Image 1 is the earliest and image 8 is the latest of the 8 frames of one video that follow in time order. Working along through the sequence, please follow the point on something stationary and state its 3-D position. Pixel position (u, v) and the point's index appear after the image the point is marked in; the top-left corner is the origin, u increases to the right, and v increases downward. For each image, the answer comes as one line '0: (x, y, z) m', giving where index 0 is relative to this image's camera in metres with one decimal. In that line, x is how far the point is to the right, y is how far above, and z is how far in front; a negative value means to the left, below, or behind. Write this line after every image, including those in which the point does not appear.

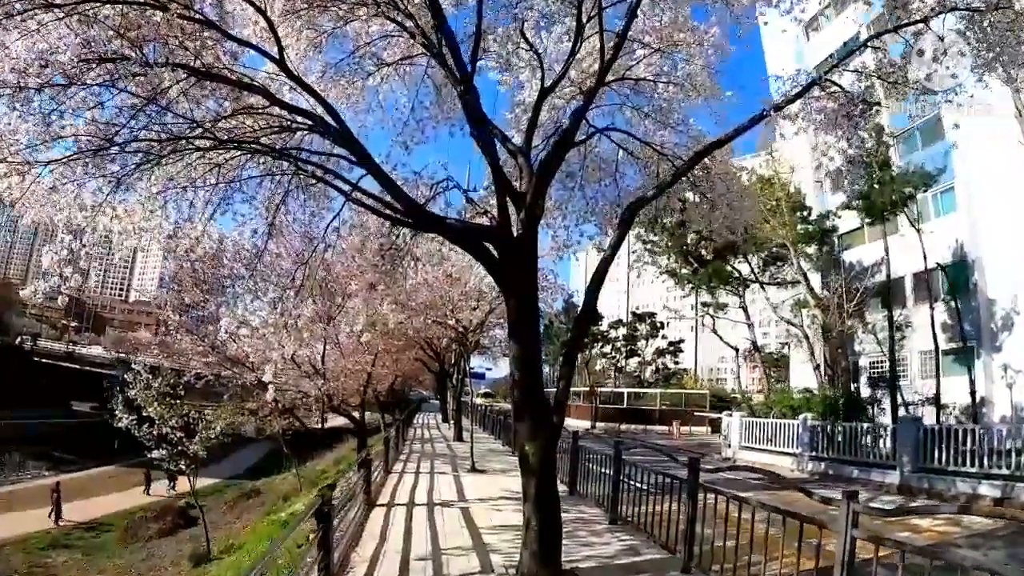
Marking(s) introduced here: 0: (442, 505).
0: (-0.8, -2.5, +9.1) m
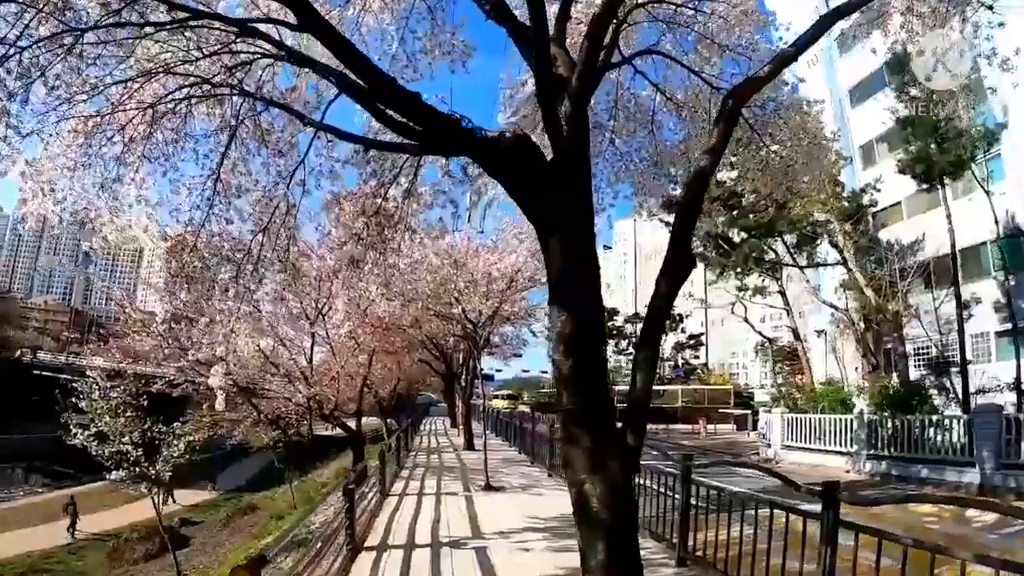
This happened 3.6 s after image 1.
0: (-0.5, -2.2, +6.9) m
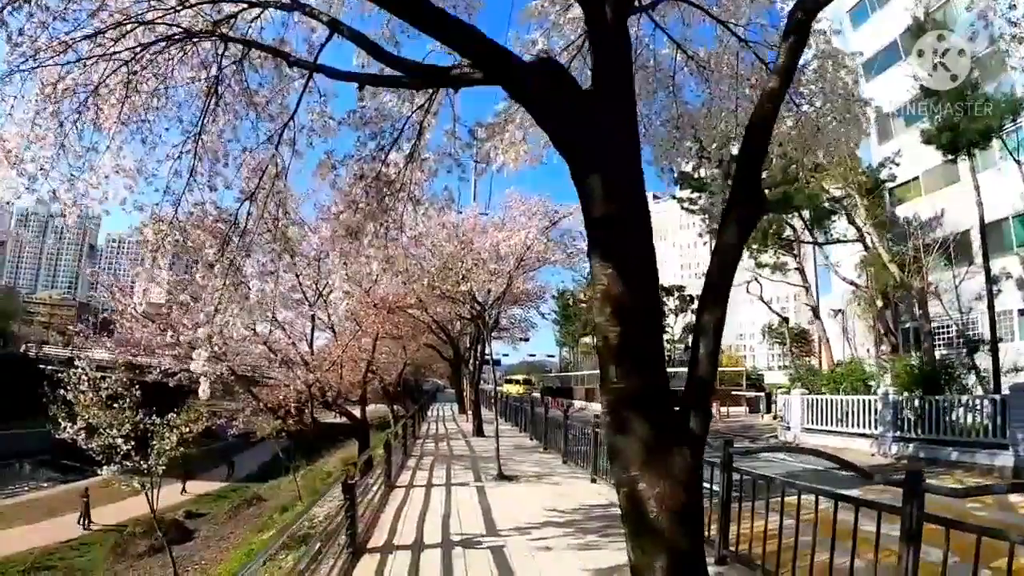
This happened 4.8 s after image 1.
0: (-0.4, -2.0, +6.3) m
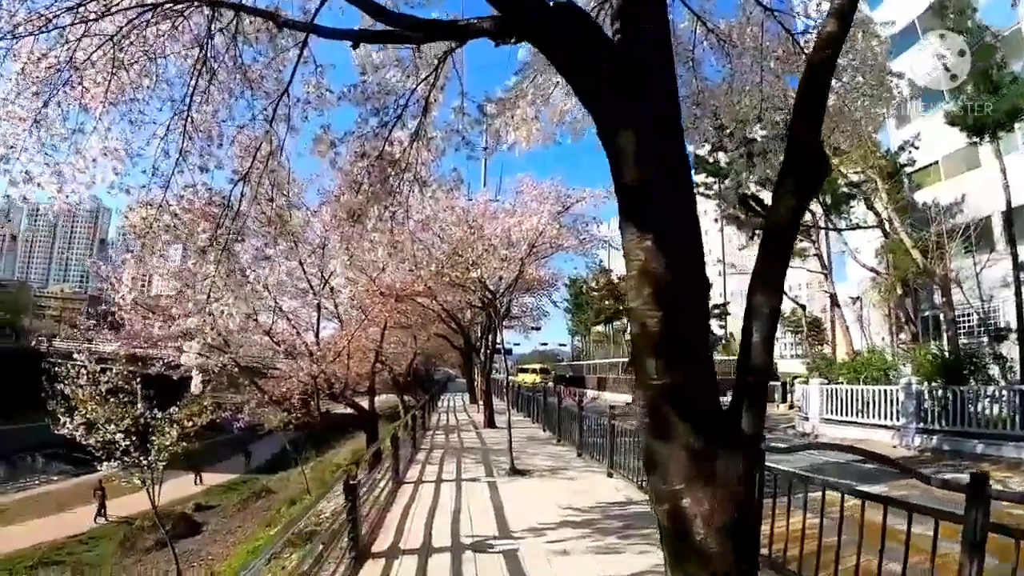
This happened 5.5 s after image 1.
0: (-0.3, -1.9, +5.9) m
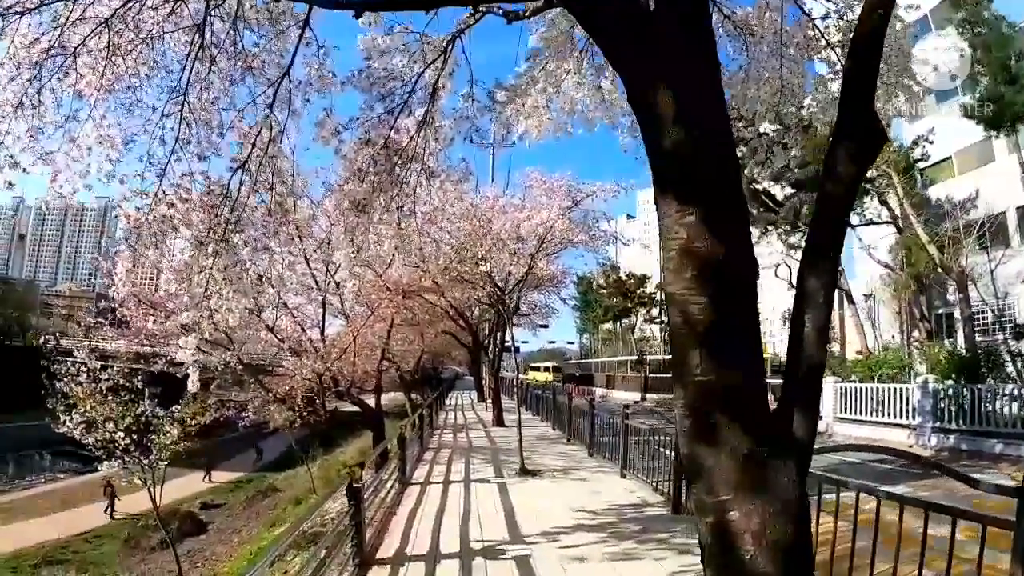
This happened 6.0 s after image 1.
0: (-0.2, -1.8, +5.7) m
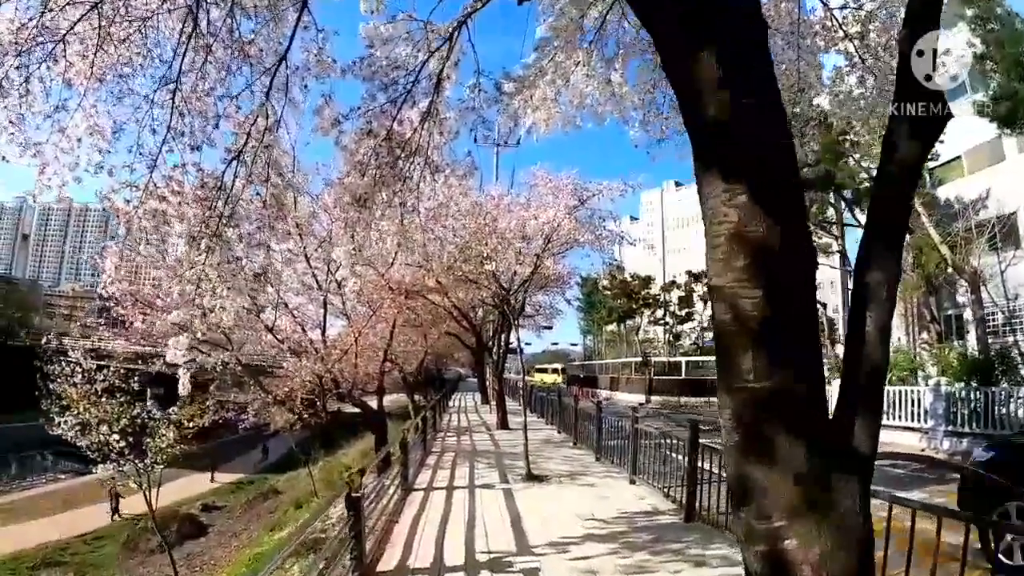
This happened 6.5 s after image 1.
0: (-0.2, -1.8, +5.4) m
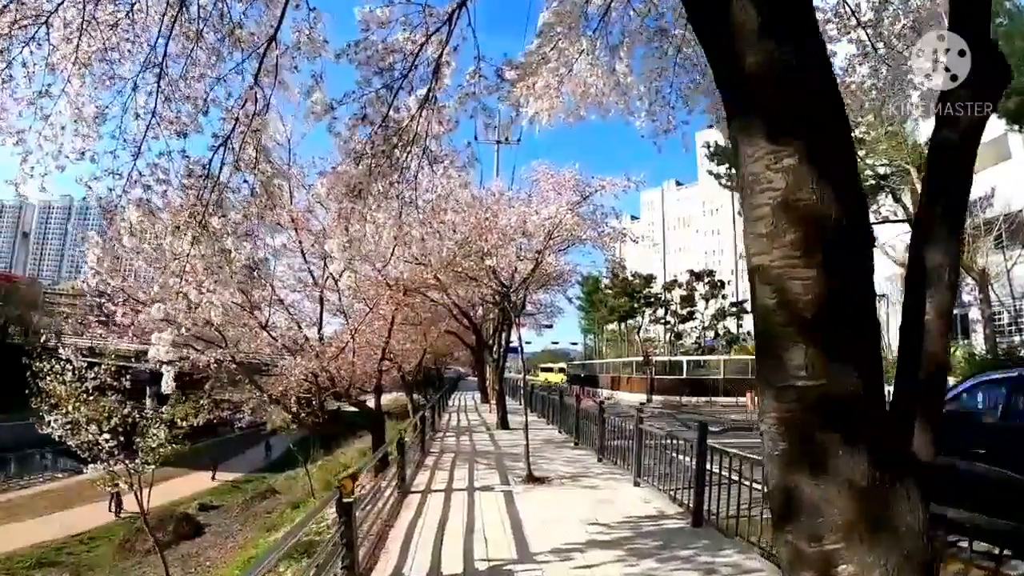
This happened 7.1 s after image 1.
0: (-0.2, -1.8, +5.1) m
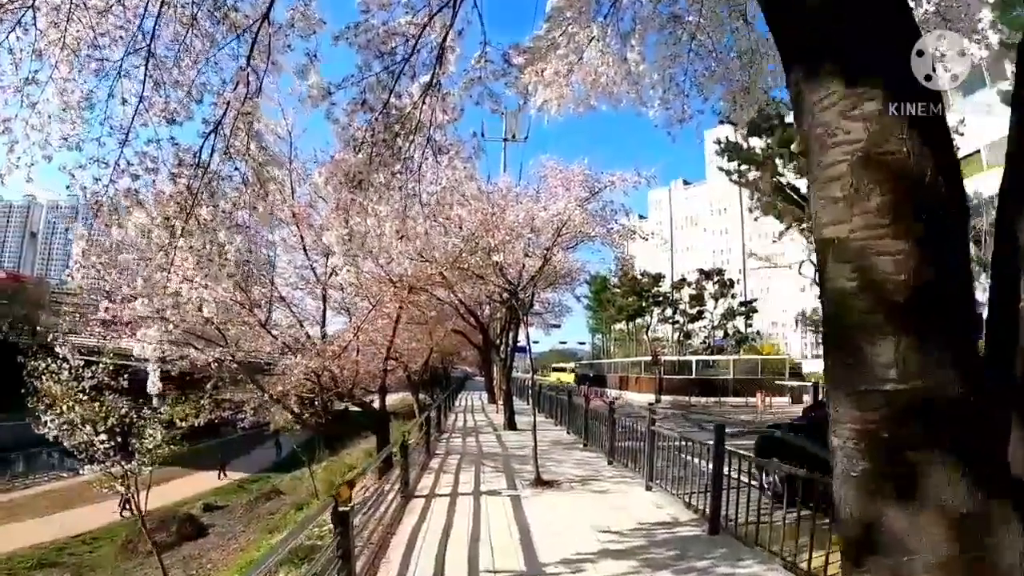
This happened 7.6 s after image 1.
0: (-0.1, -1.8, +4.8) m
